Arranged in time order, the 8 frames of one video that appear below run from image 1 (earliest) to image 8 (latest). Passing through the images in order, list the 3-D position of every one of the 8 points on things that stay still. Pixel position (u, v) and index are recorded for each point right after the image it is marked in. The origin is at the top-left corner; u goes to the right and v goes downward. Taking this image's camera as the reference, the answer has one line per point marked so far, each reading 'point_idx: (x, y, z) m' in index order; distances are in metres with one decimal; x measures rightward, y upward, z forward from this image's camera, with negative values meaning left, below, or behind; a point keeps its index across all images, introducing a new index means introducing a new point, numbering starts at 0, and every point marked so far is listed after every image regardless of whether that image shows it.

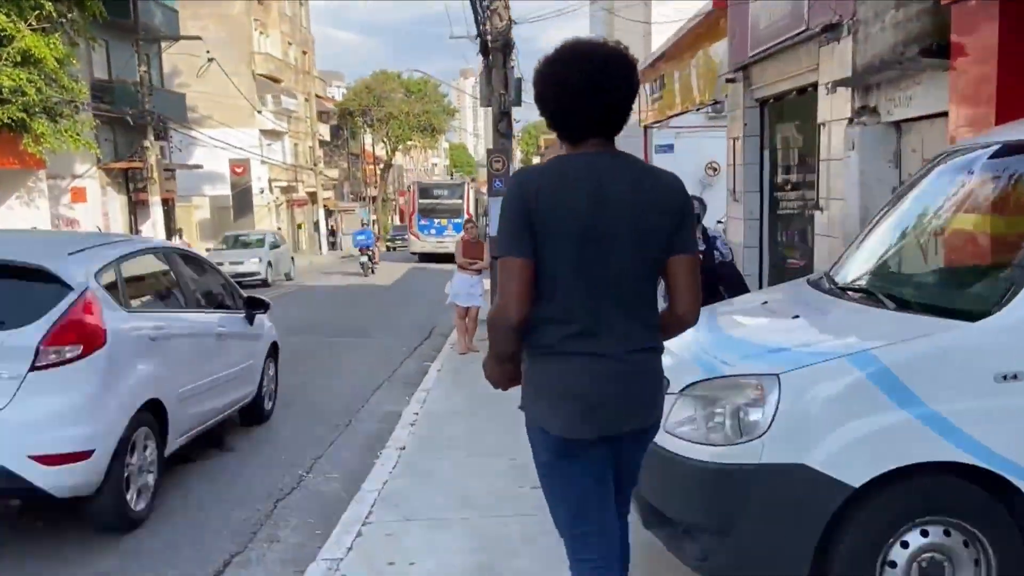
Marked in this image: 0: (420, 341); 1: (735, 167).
0: (-1.4, -0.9, +13.3) m
1: (+3.1, +1.7, +11.9) m
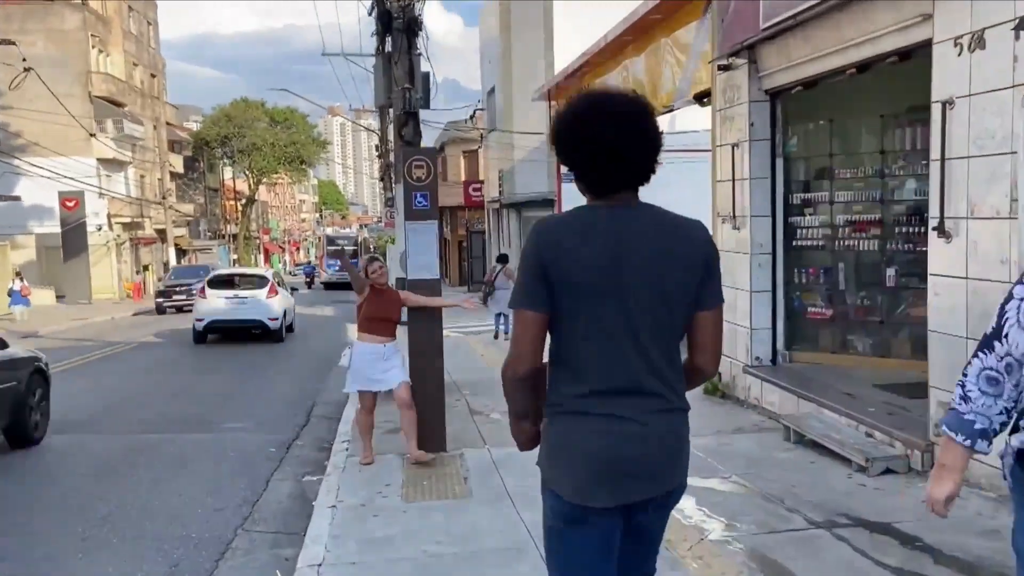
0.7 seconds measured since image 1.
0: (-2.3, -1.6, +9.3) m
1: (+2.3, +1.1, +8.7) m
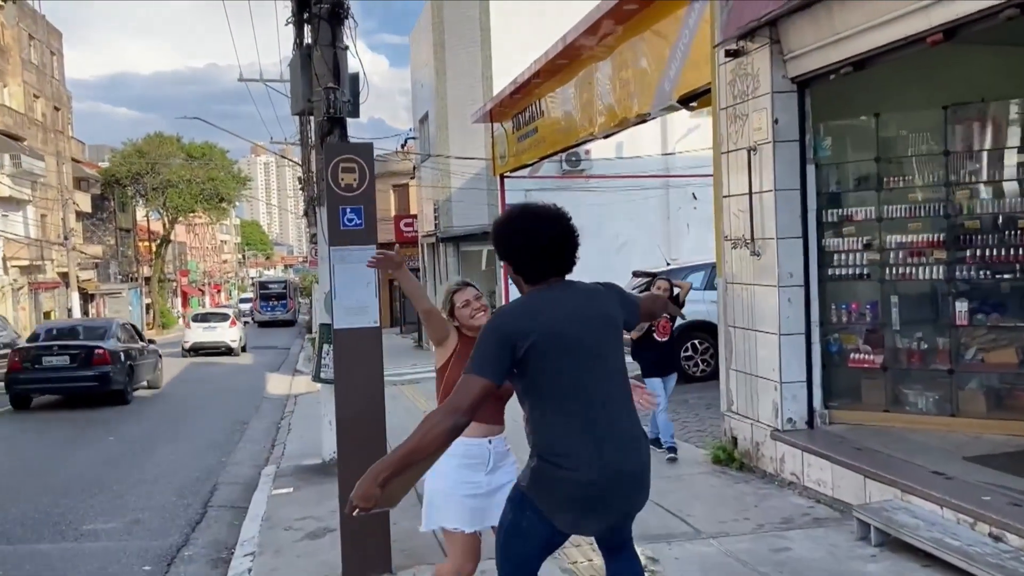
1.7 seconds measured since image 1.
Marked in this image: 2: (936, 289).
0: (-2.6, -2.0, +7.0) m
1: (+2.0, +0.7, +6.9) m
2: (+3.3, 0.0, +6.8) m
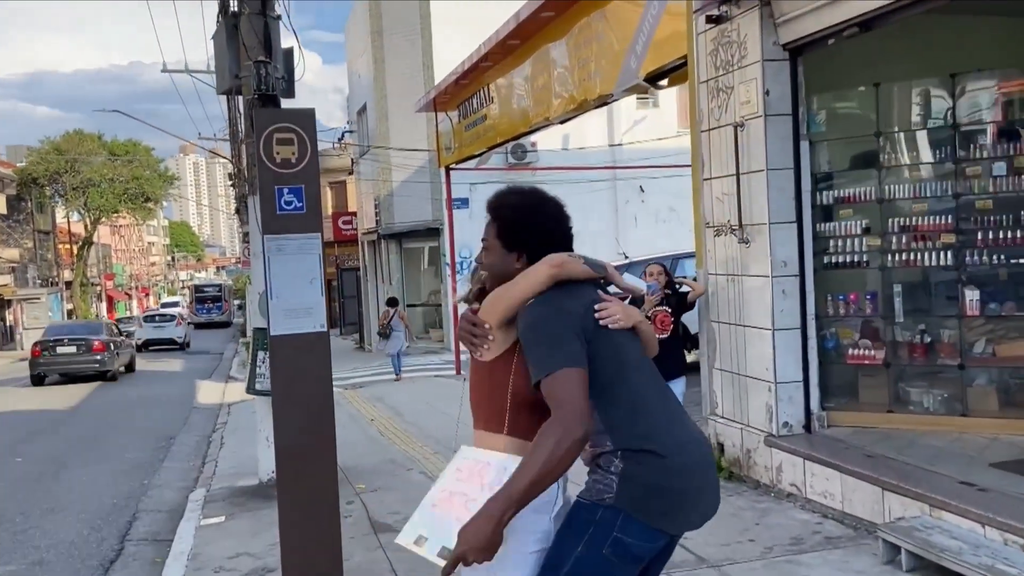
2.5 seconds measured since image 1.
0: (-2.9, -2.1, +5.9) m
1: (+1.7, +0.8, +6.2) m
2: (+3.0, +0.1, +6.2) m
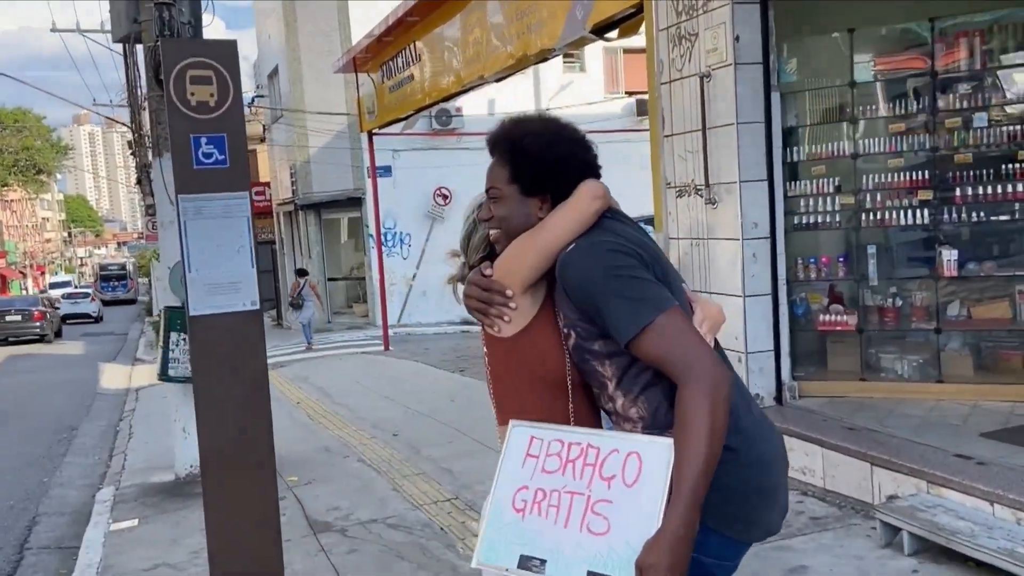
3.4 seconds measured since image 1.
0: (-3.1, -1.9, +5.1) m
1: (+1.3, +1.0, +5.7) m
2: (+2.7, +0.4, +5.9) m
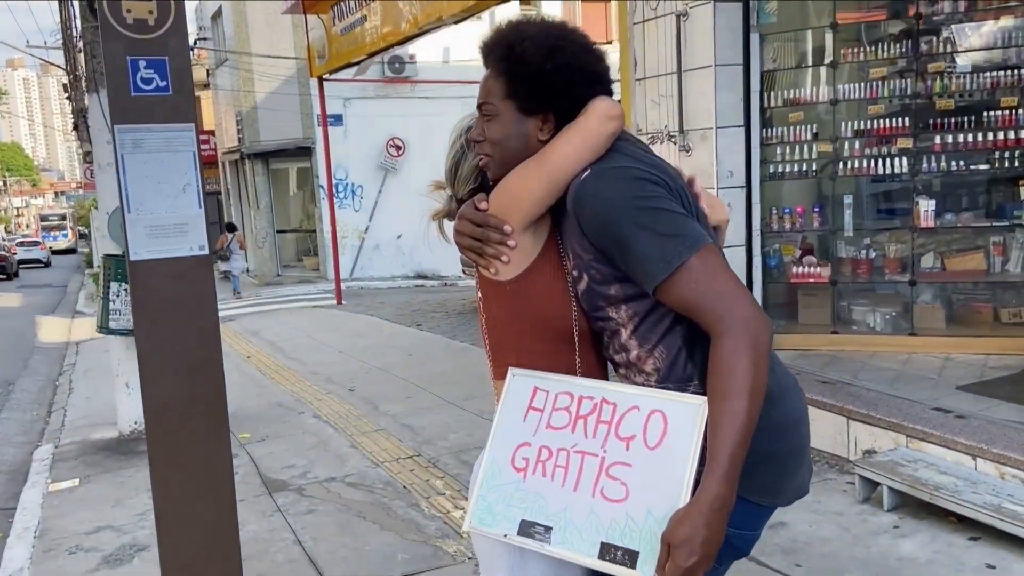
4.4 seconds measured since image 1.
0: (-3.3, -1.6, +4.8) m
1: (+1.1, +1.4, +5.5) m
2: (+2.5, +0.7, +5.7) m
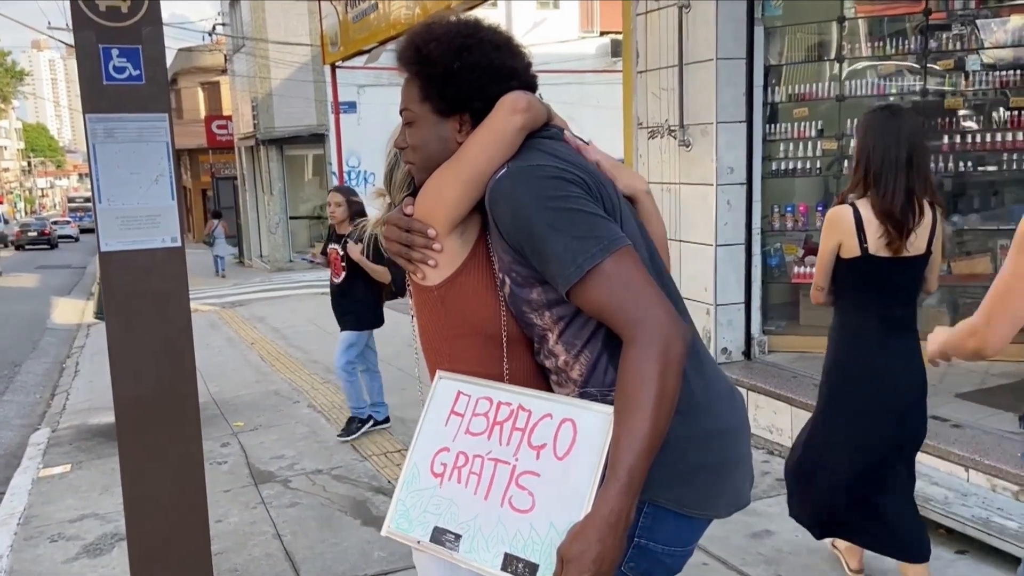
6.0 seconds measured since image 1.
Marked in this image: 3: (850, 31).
0: (-3.4, -1.5, +4.8) m
1: (+1.1, +1.4, +5.4) m
2: (+2.4, +0.7, +5.6) m
3: (+2.2, +1.7, +5.5) m
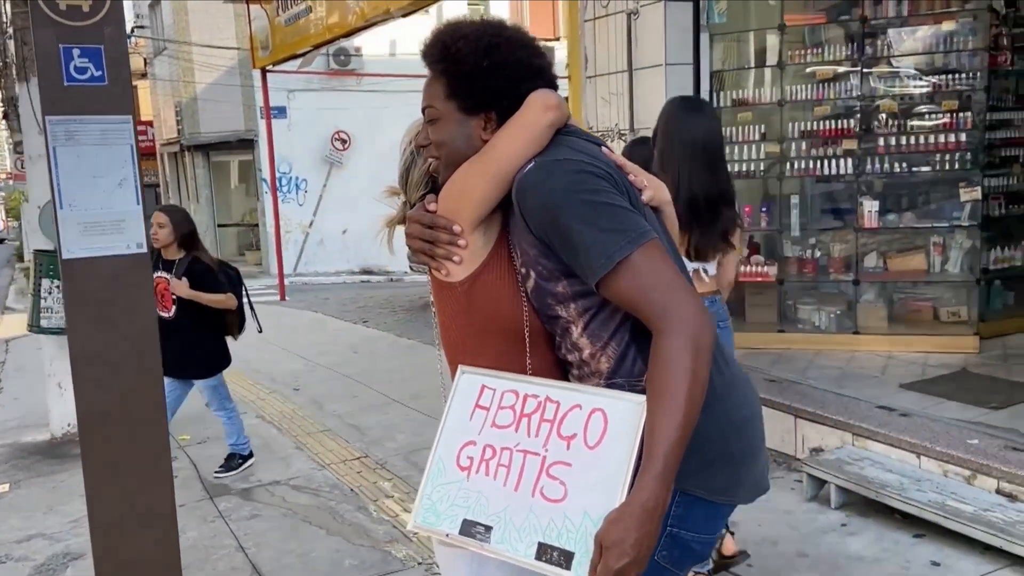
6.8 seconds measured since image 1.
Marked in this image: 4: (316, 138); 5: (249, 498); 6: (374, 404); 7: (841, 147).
0: (-3.6, -1.6, +4.5) m
1: (+0.8, +1.4, +5.5) m
2: (+2.1, +0.7, +5.8) m
3: (+1.8, +1.7, +5.7) m
4: (-4.1, +3.1, +17.6) m
5: (-1.5, -1.2, +4.8) m
6: (-1.1, -0.9, +6.5) m
7: (+2.2, +0.9, +5.7) m
